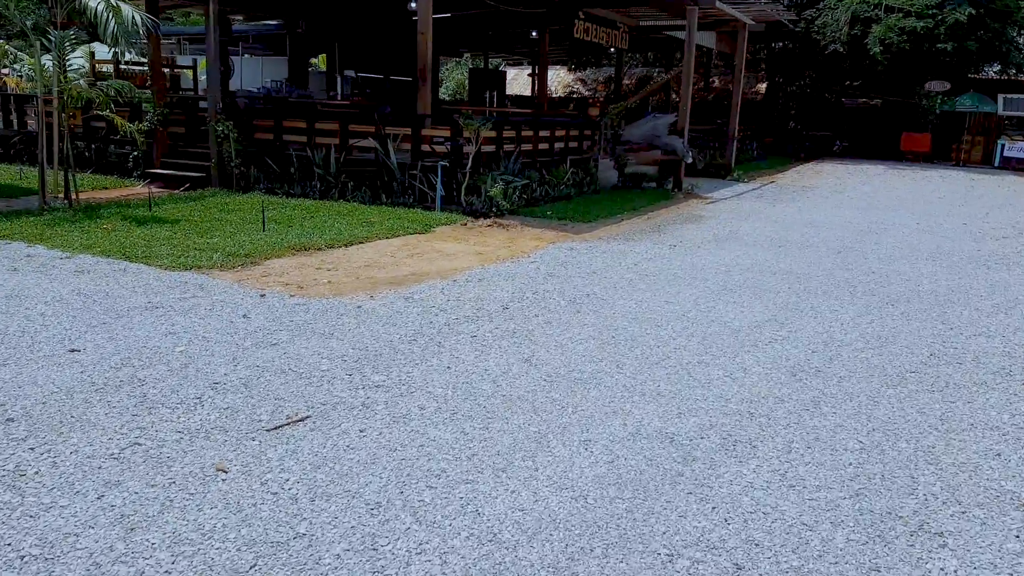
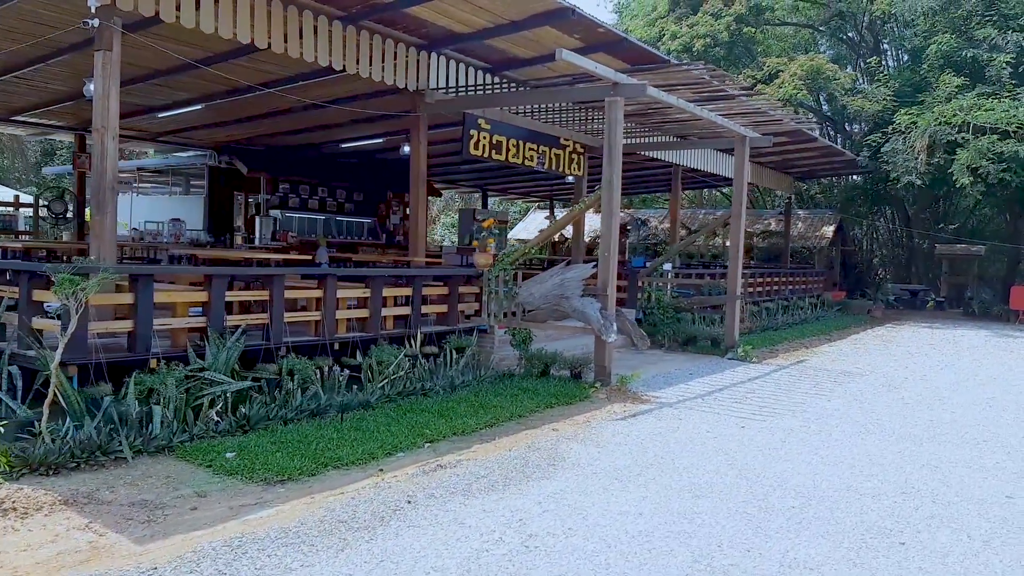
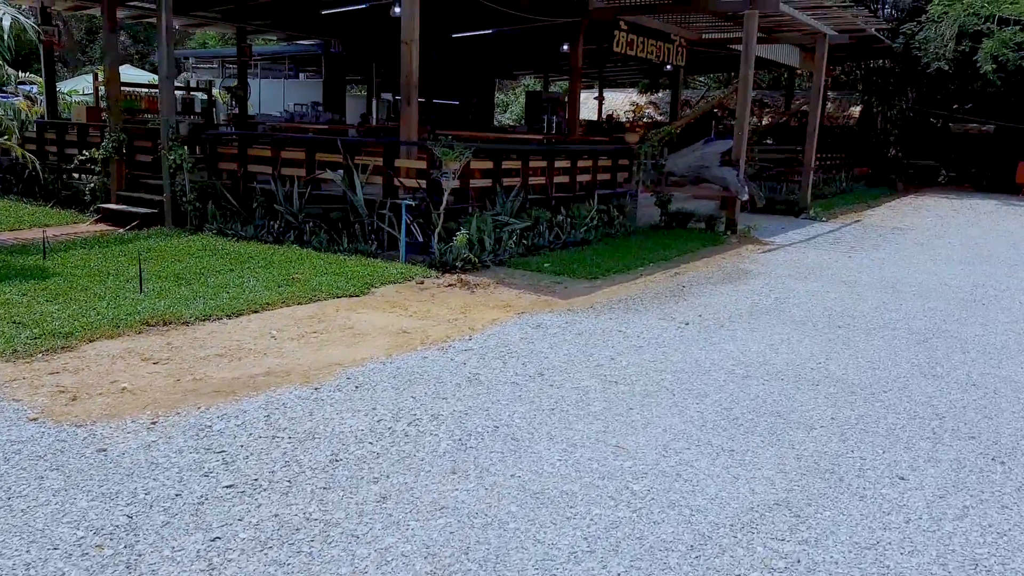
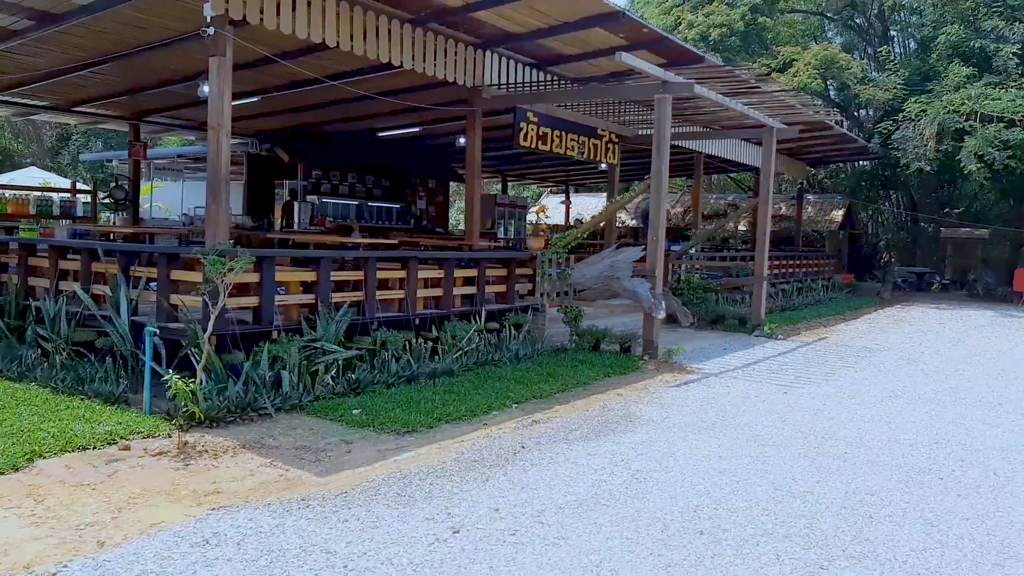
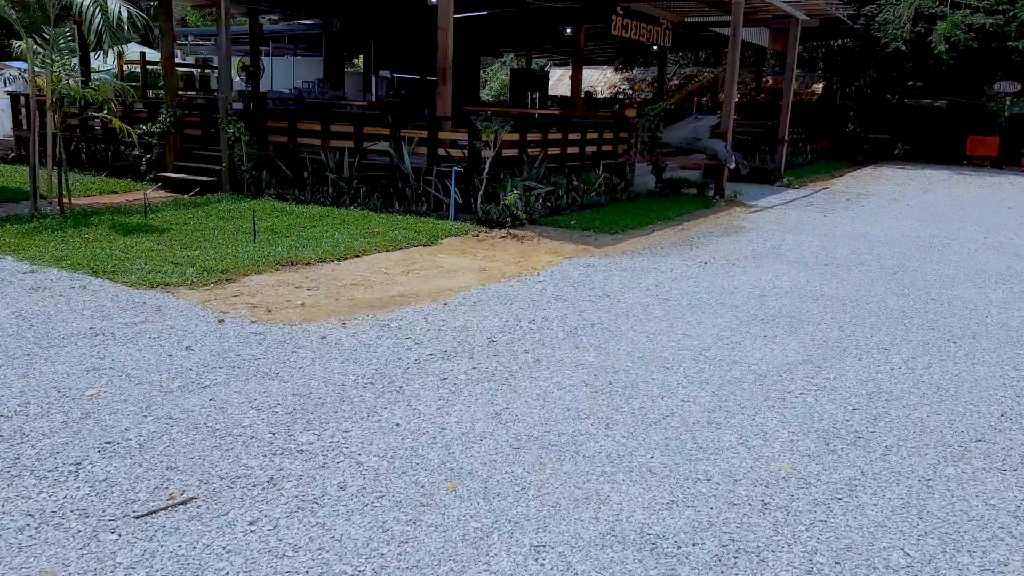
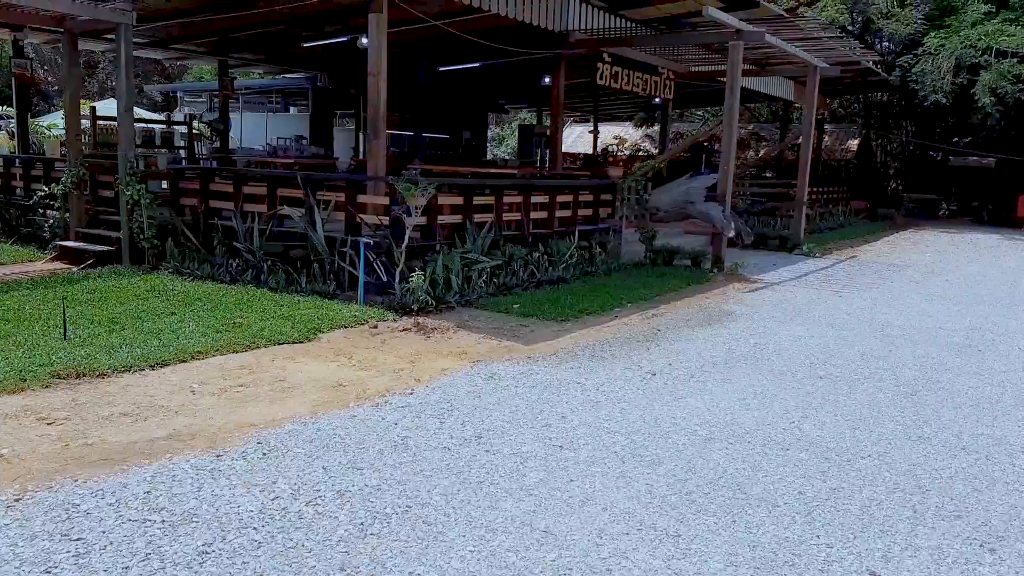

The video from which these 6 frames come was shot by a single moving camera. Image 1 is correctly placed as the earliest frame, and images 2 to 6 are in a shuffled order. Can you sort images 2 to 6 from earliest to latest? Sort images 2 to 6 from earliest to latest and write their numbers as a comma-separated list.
5, 3, 6, 4, 2
